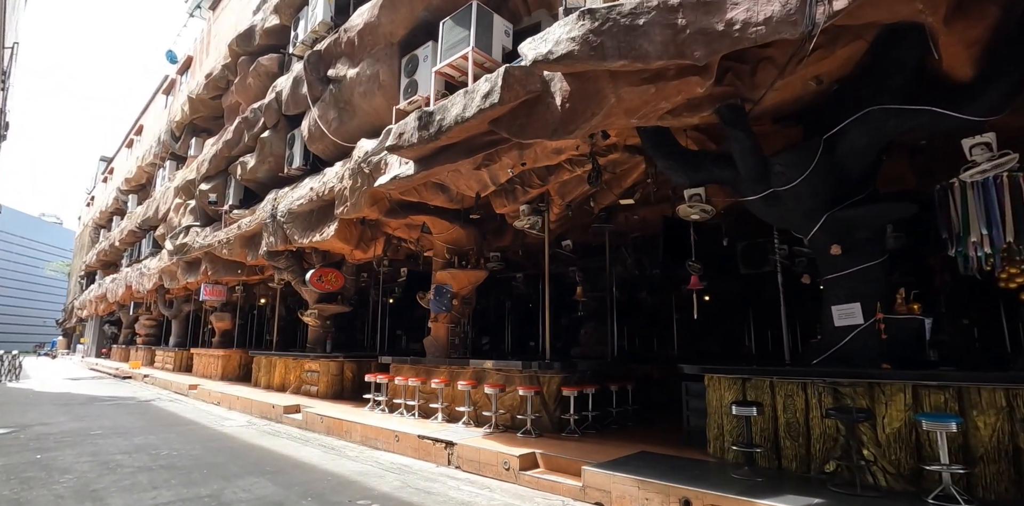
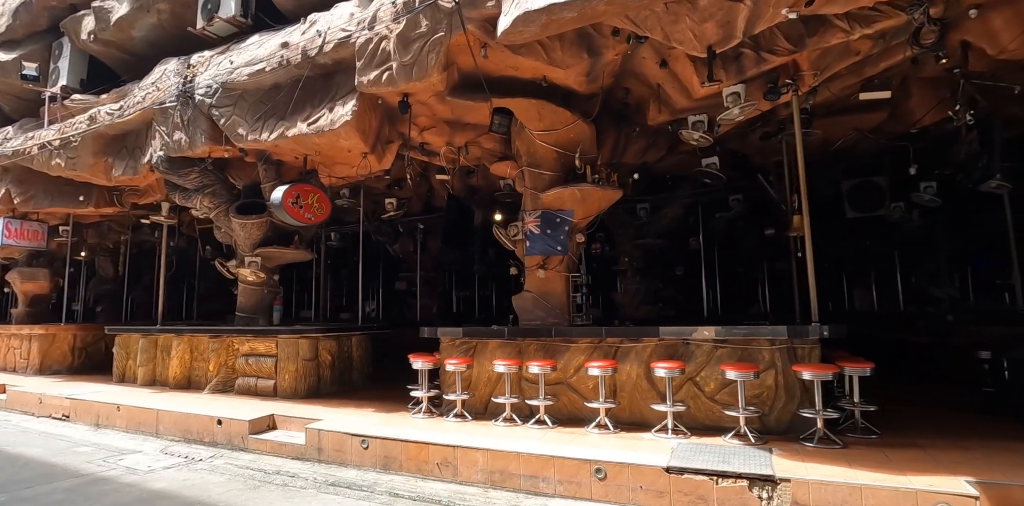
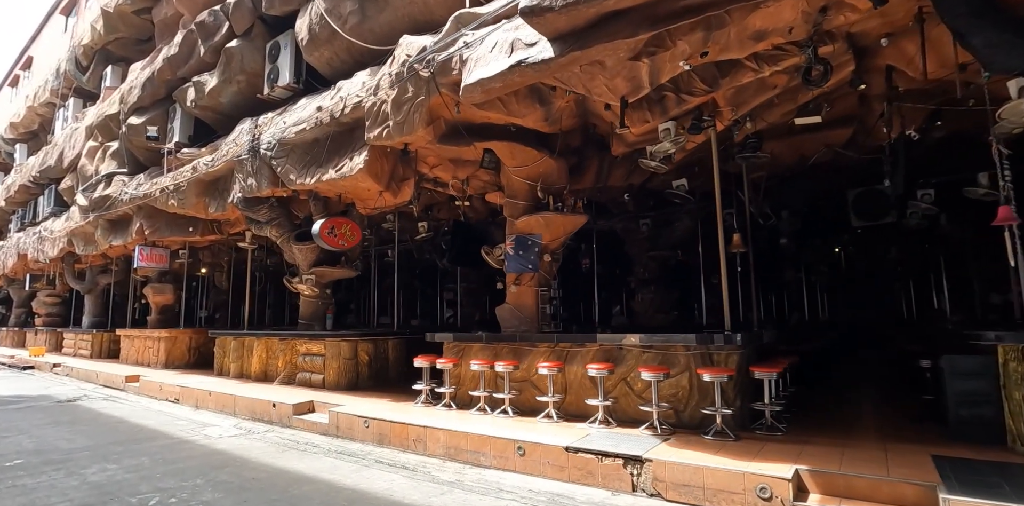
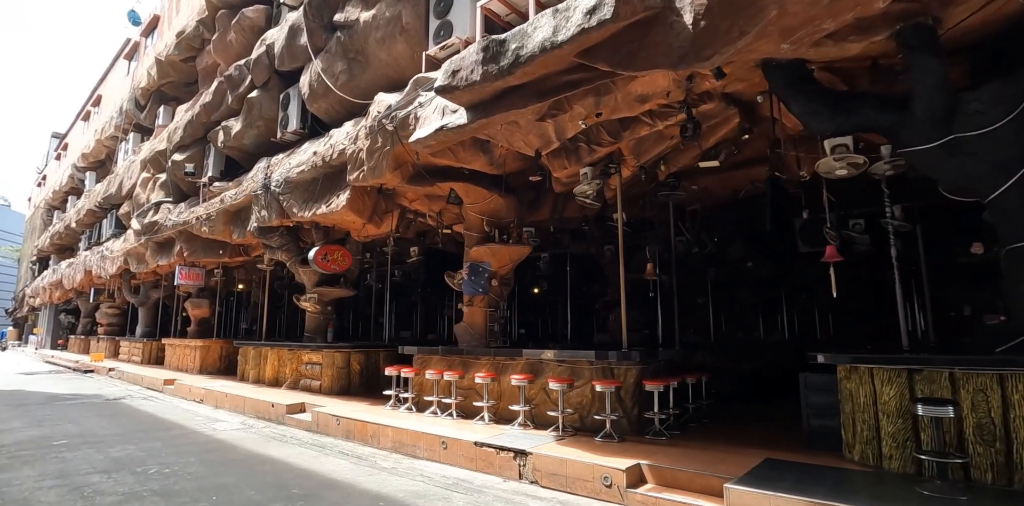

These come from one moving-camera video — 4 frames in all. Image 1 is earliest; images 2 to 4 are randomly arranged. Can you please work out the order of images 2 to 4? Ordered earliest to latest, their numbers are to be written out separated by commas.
4, 3, 2
